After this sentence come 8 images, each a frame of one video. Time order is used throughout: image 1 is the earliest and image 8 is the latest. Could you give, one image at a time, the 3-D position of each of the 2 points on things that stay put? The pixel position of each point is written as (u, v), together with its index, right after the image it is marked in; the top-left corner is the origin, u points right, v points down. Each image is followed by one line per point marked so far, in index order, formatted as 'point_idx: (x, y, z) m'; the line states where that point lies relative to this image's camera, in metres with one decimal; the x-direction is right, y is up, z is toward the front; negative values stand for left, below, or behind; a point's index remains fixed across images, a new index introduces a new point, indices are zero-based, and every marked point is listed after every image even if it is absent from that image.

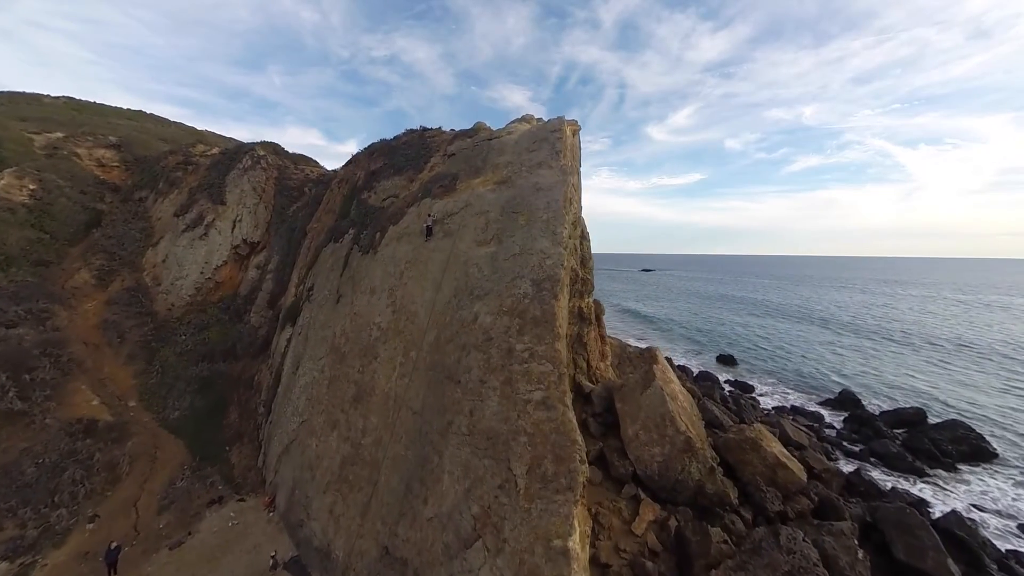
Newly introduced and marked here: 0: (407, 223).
0: (-5.0, +3.1, +18.1) m
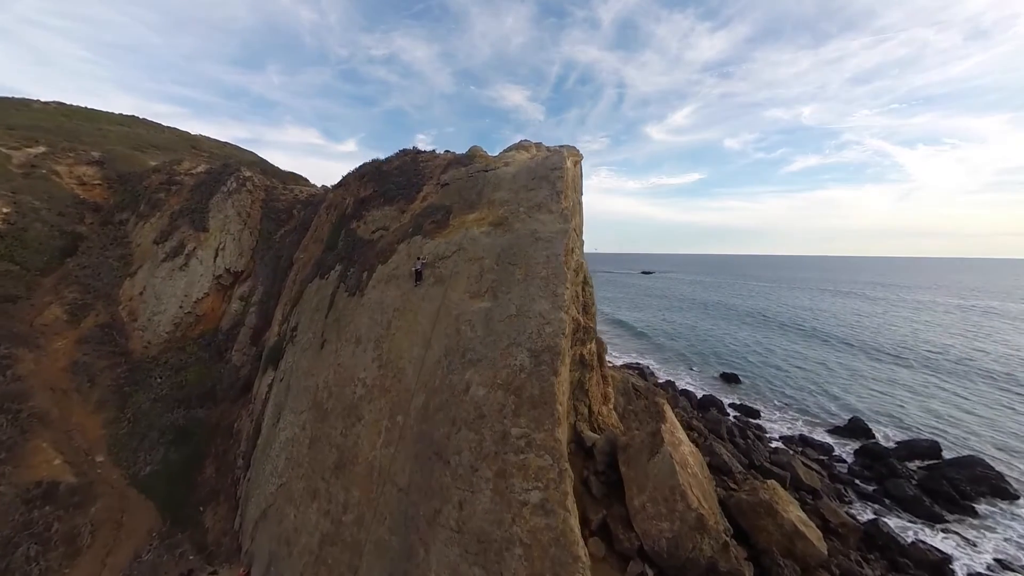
0: (-5.2, +1.1, +16.9) m
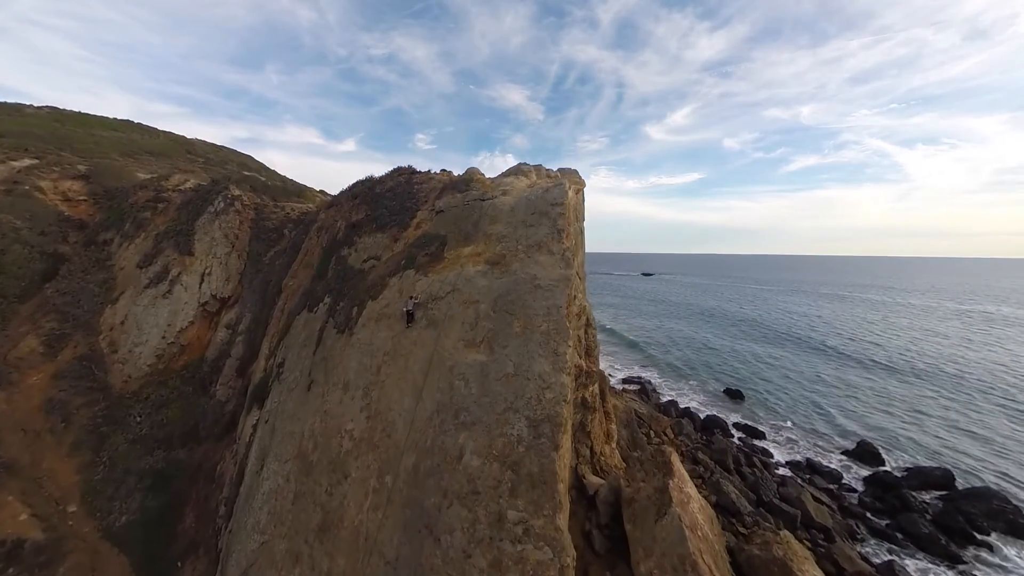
0: (-5.3, -0.5, +16.0) m
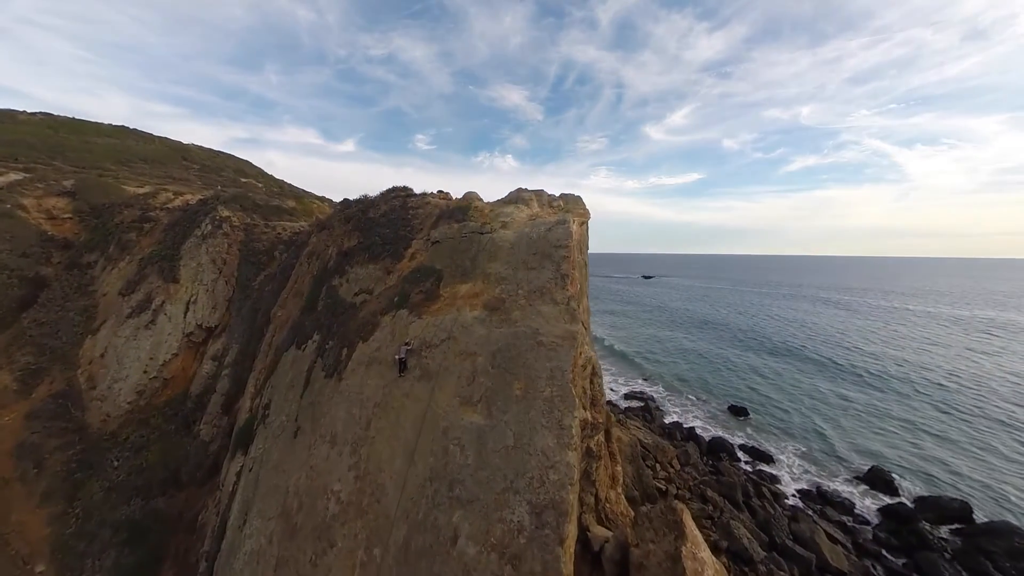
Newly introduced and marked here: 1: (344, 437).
0: (-5.3, -2.2, +14.9) m
1: (-6.0, -5.3, +13.4) m
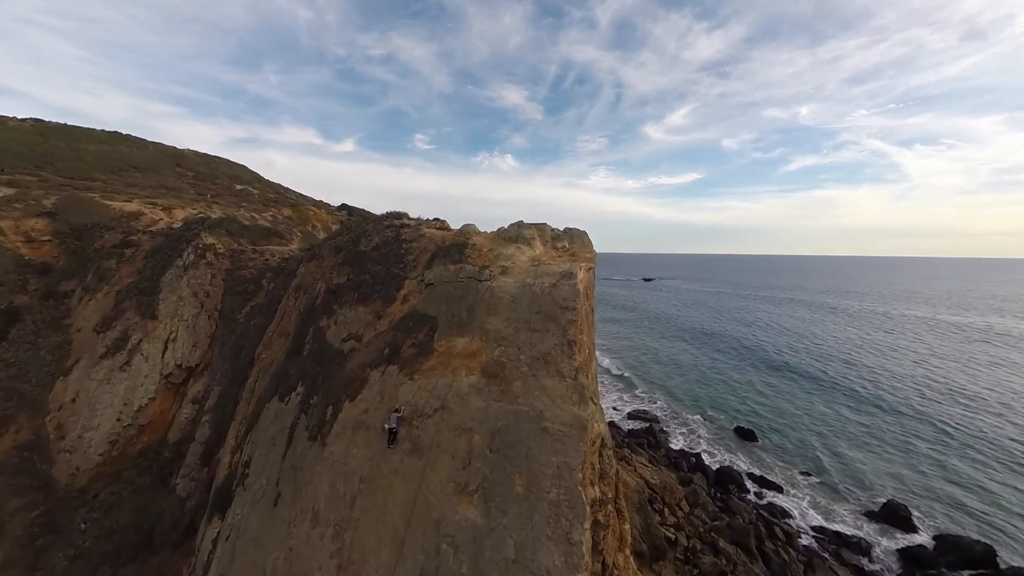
0: (-5.3, -4.2, +13.6) m
1: (-6.0, -7.3, +12.1) m
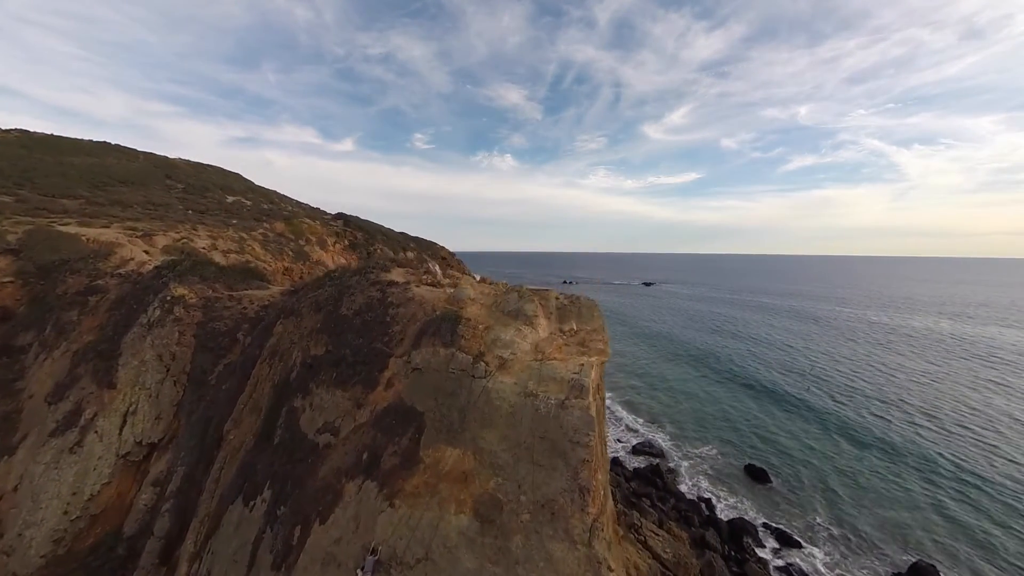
0: (-5.3, -7.5, +11.5) m
1: (-6.0, -10.6, +10.0) m
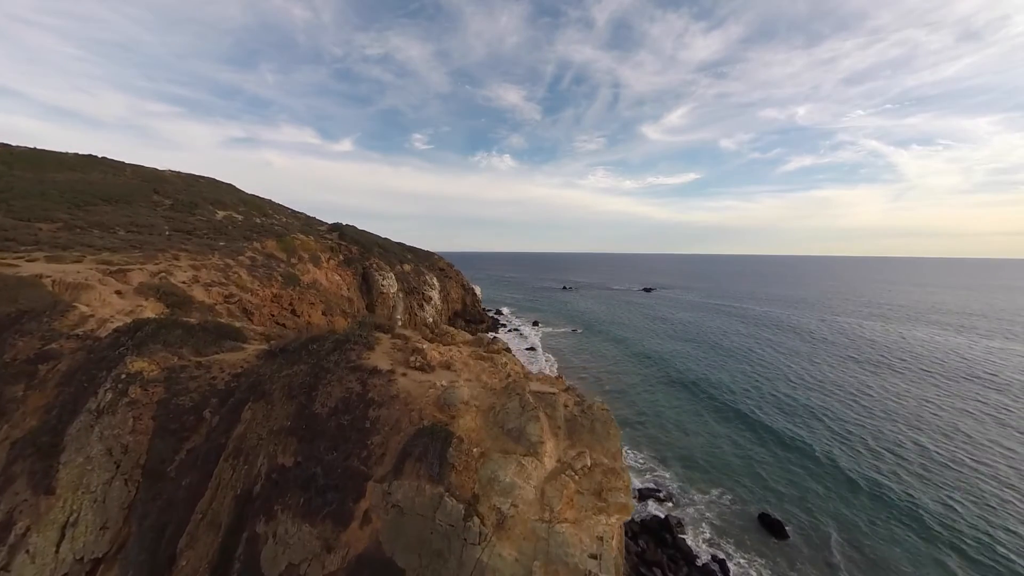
0: (-5.3, -11.3, +9.1) m
1: (-5.9, -14.4, +7.5) m
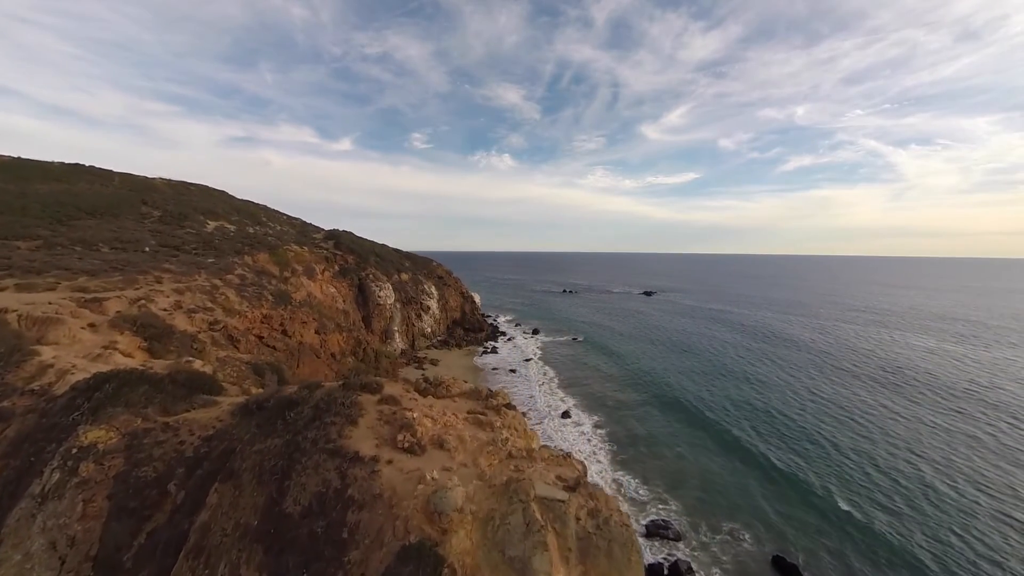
0: (-5.2, -14.1, +6.9) m
1: (-5.8, -17.2, +5.4) m
